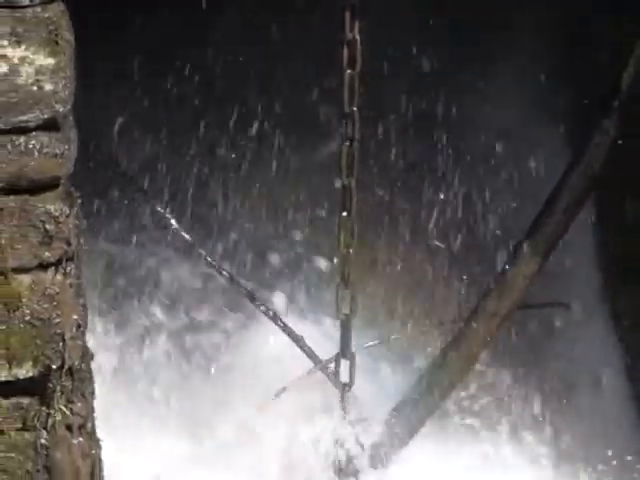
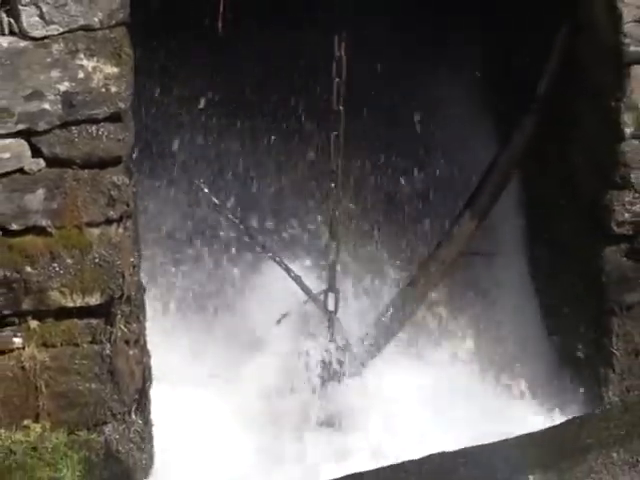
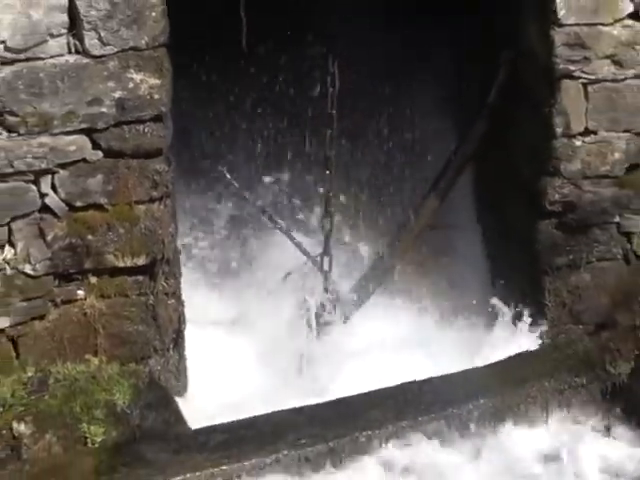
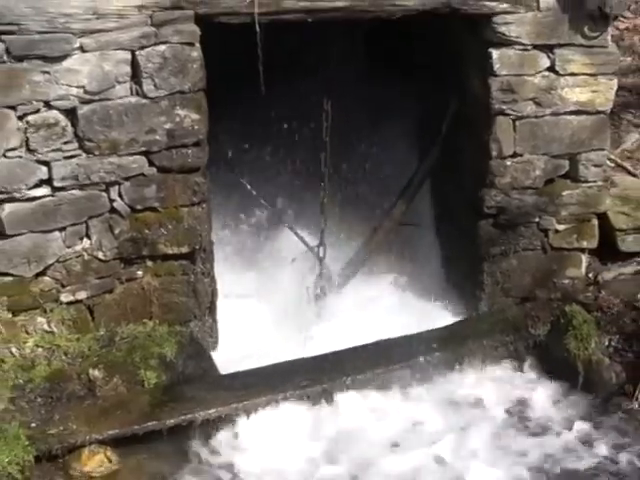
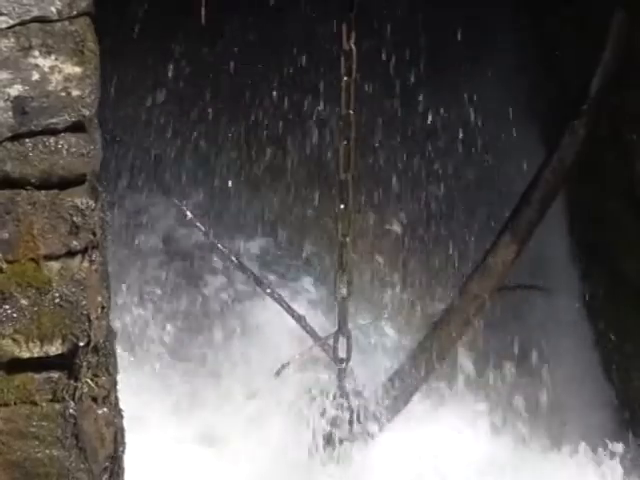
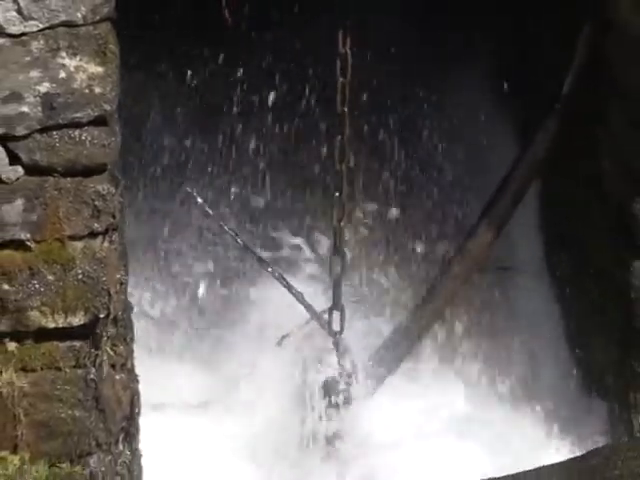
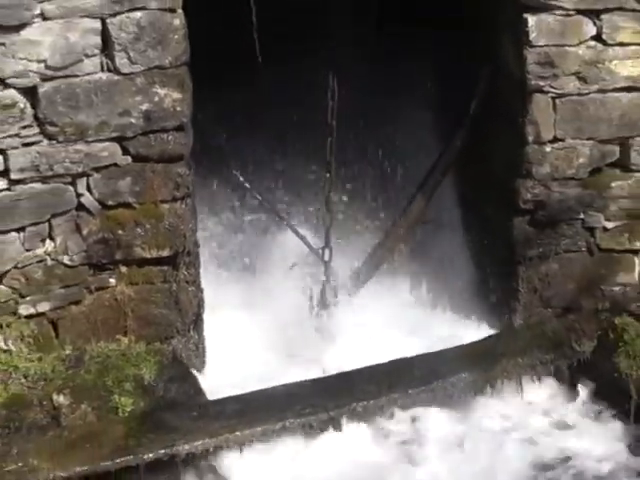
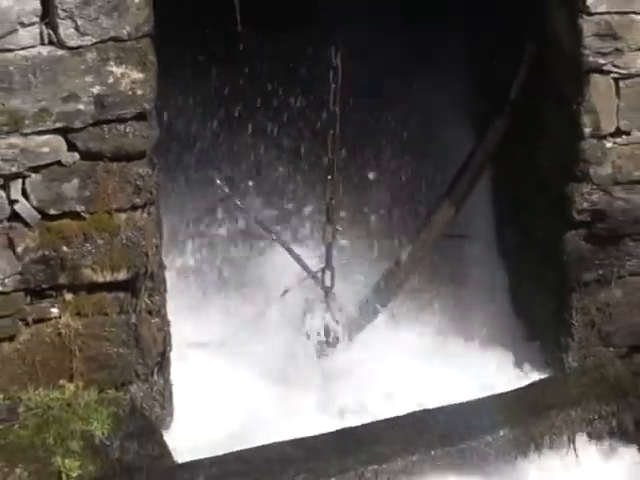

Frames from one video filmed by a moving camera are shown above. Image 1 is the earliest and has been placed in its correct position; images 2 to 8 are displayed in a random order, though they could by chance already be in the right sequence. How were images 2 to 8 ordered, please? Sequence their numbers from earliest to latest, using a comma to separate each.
5, 6, 2, 8, 3, 7, 4
